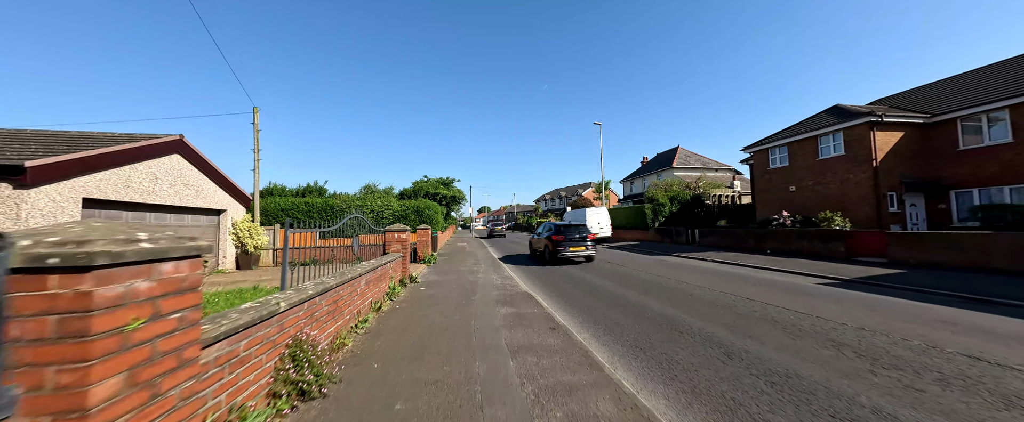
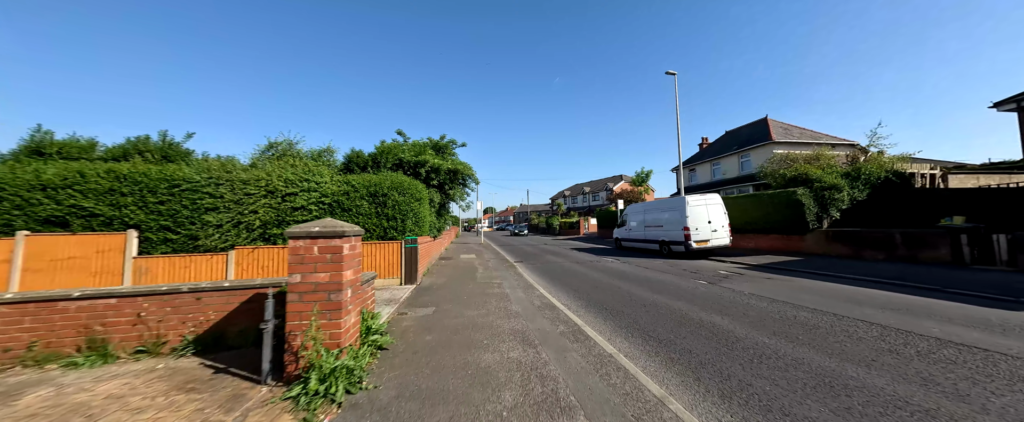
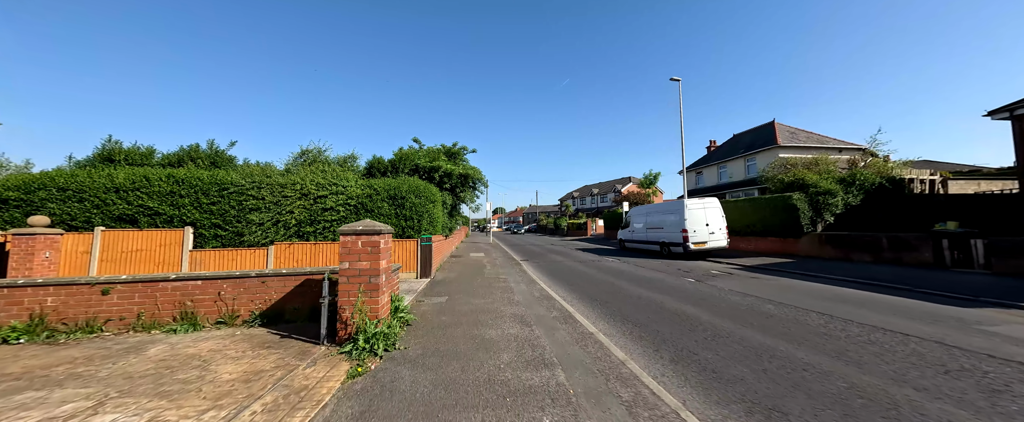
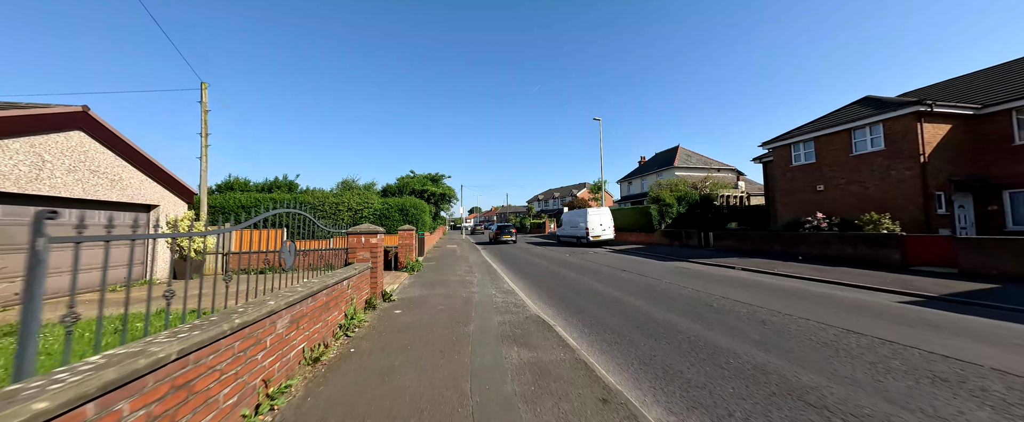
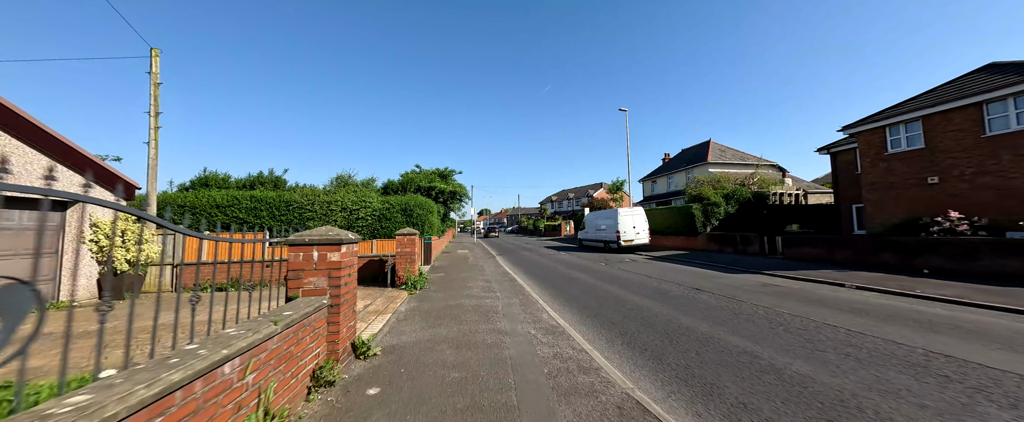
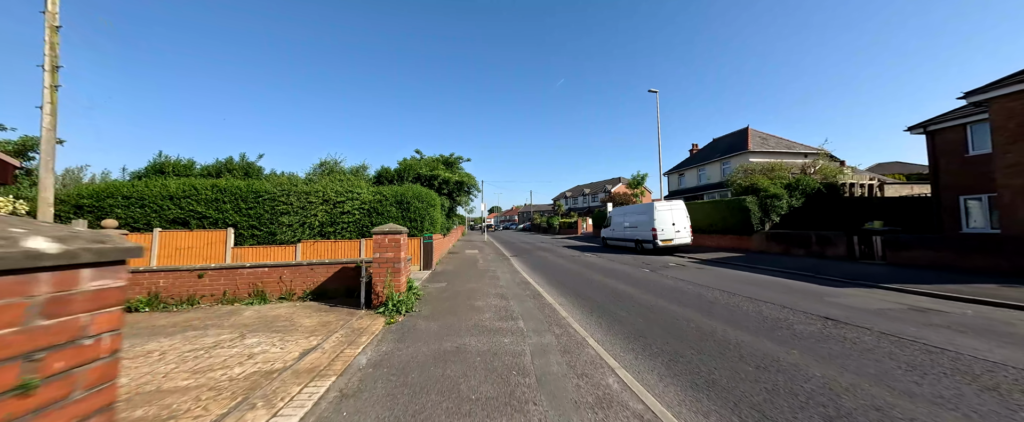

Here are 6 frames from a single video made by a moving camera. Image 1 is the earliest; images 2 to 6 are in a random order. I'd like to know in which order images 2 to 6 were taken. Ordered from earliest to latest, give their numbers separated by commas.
4, 5, 6, 3, 2
